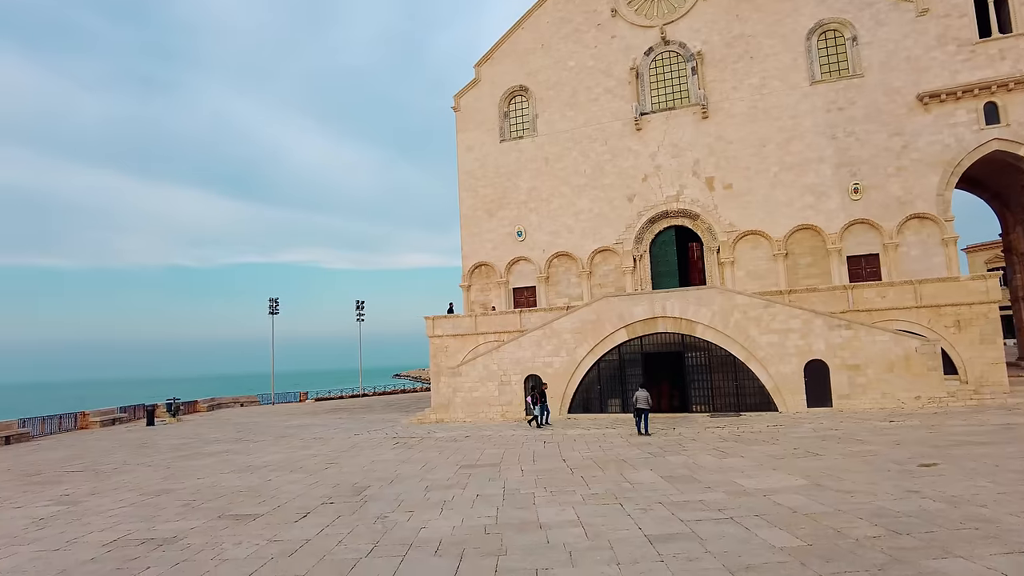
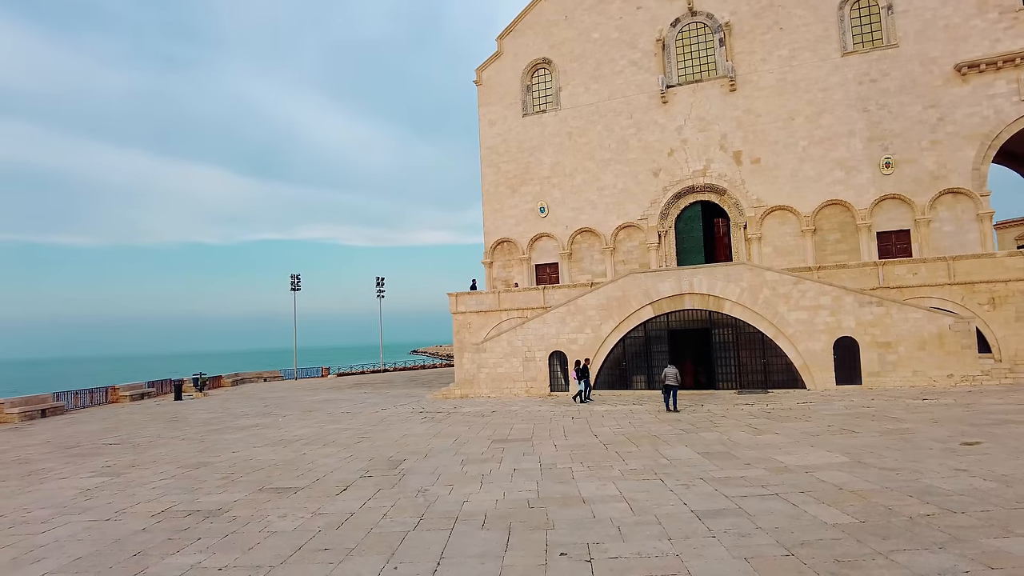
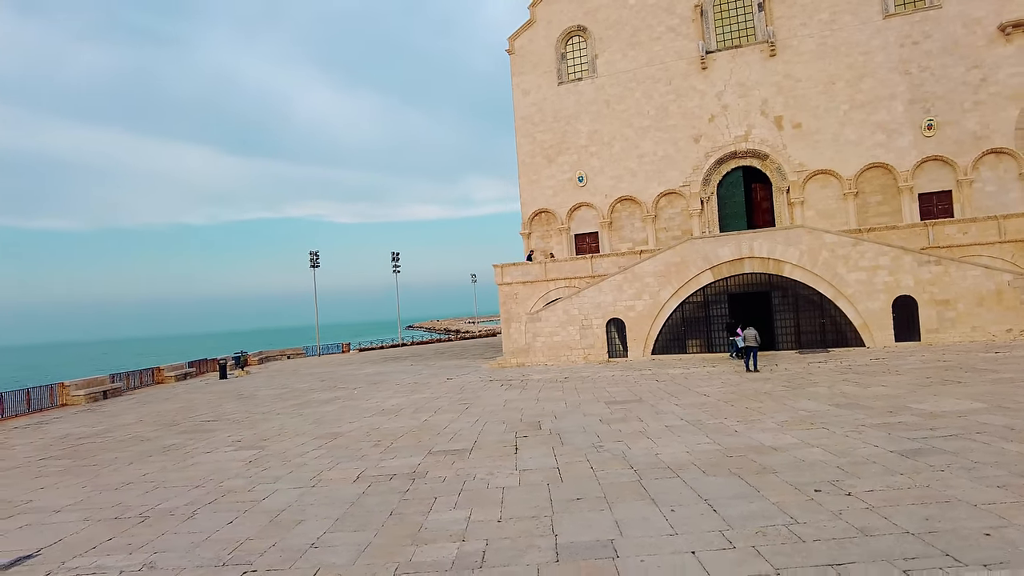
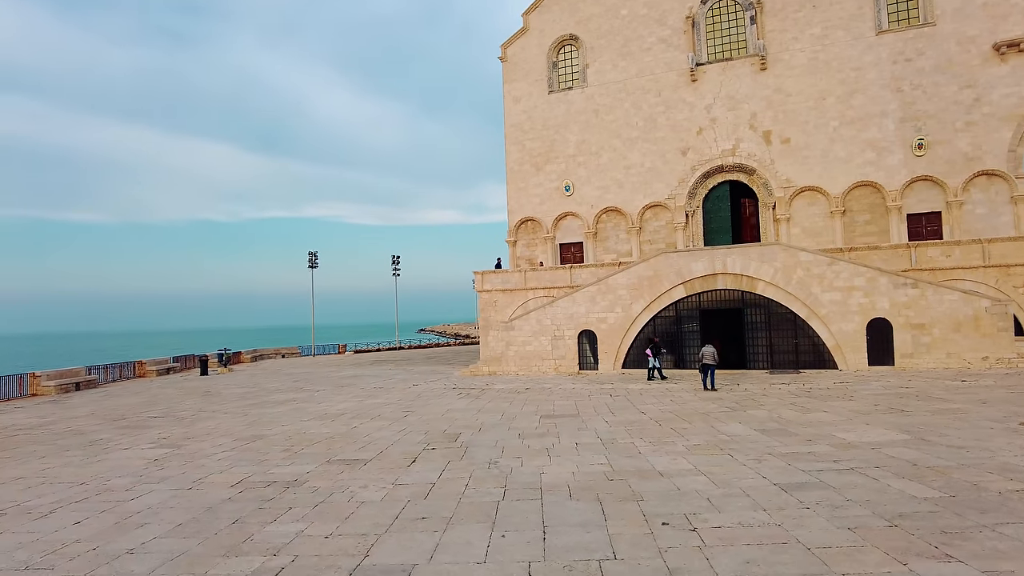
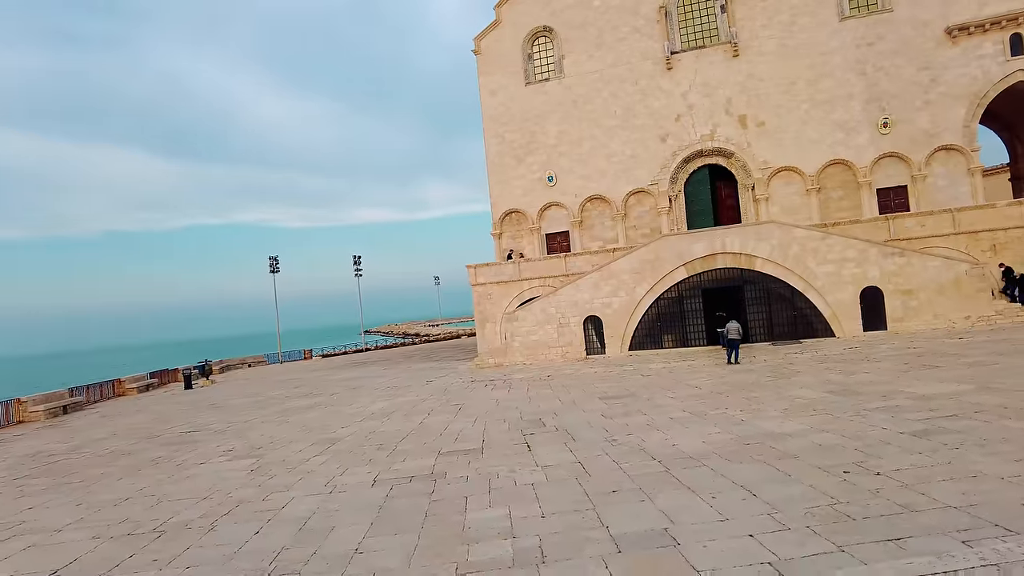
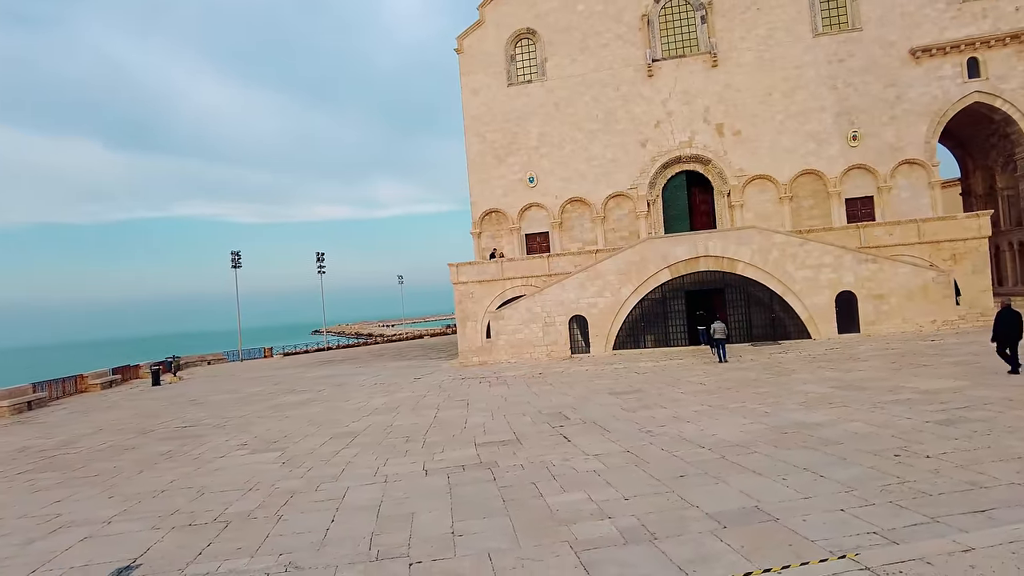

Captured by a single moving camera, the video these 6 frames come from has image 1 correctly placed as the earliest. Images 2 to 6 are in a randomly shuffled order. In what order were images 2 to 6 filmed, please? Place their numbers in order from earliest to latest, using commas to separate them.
2, 4, 3, 5, 6
